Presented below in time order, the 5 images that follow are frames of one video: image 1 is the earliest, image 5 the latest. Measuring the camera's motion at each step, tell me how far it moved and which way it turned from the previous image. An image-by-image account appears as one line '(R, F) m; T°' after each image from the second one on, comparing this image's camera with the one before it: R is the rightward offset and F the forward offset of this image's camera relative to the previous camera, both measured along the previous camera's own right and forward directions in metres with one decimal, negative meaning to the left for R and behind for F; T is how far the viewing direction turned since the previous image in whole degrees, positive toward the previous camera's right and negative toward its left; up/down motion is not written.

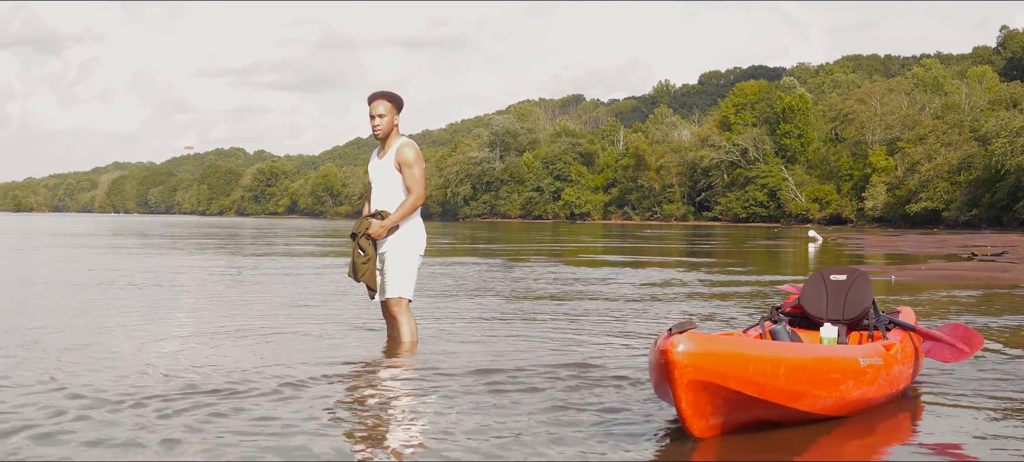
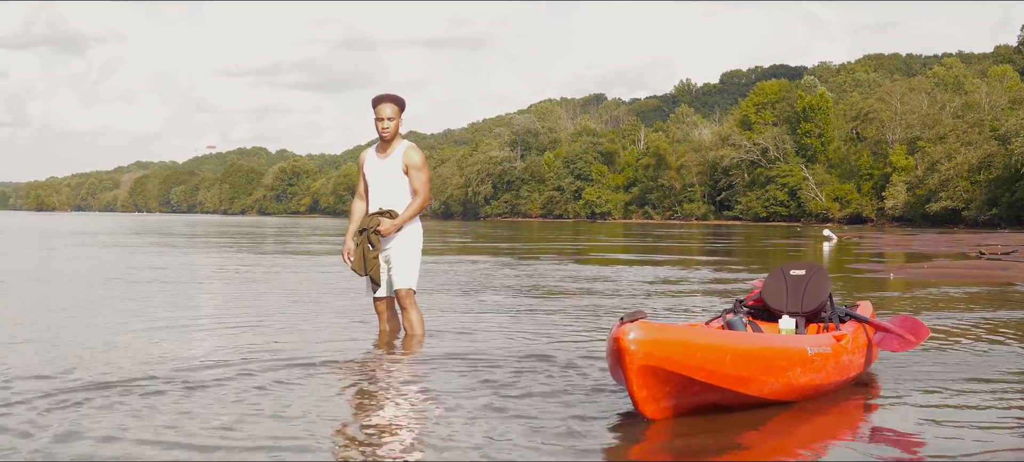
(+0.3, -0.4) m; -1°
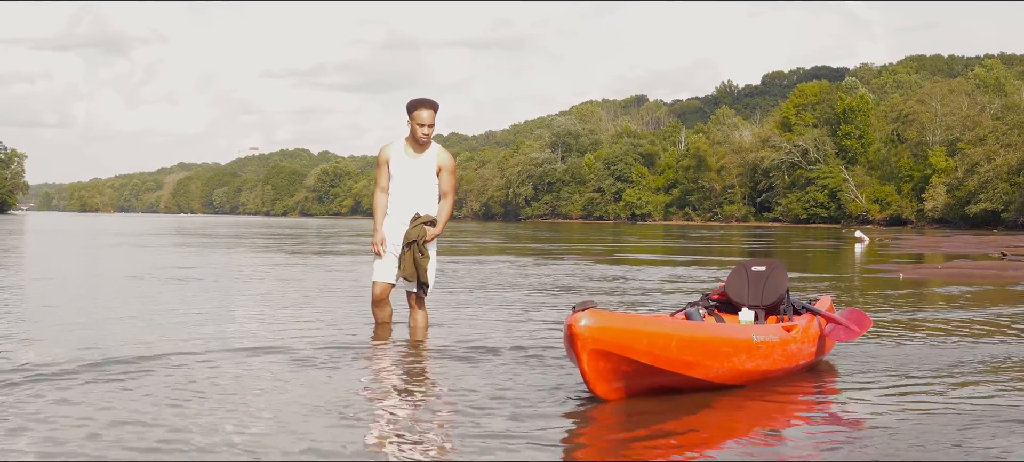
(+0.4, -0.5) m; -2°
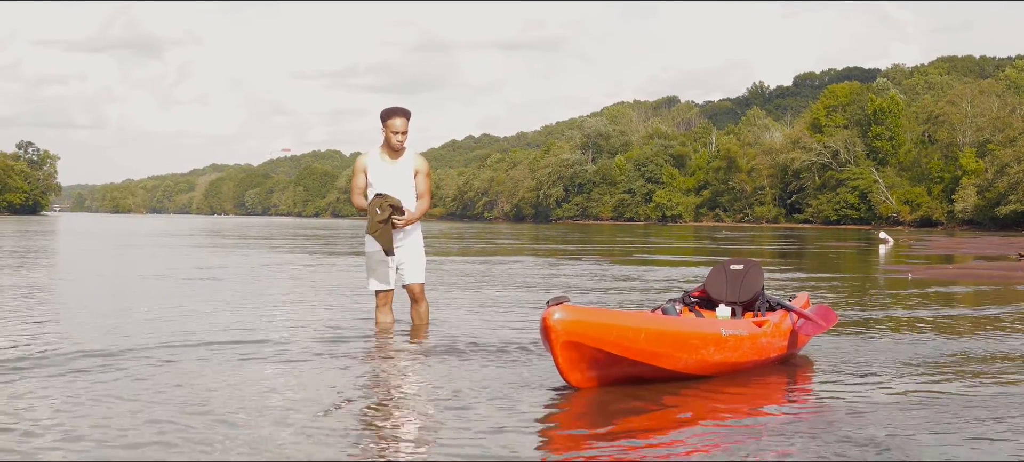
(+0.3, -0.3) m; -2°
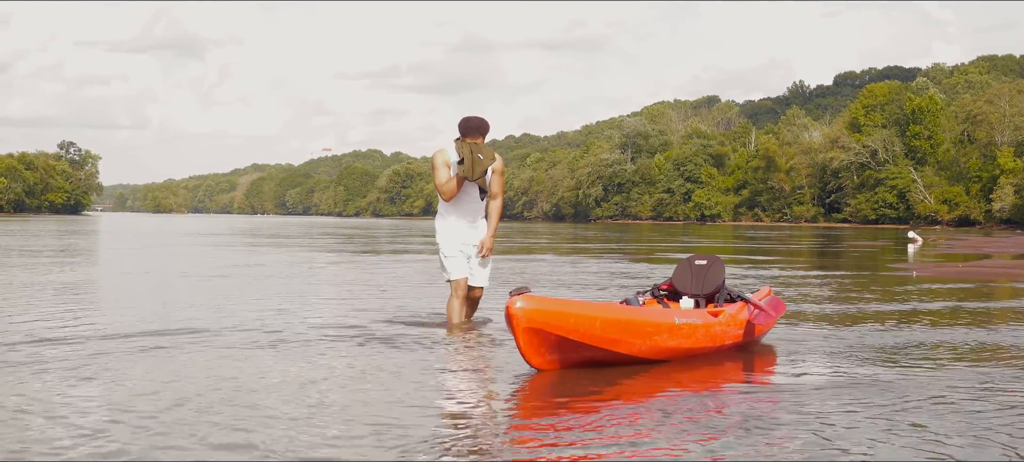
(+0.4, -0.5) m; -2°
